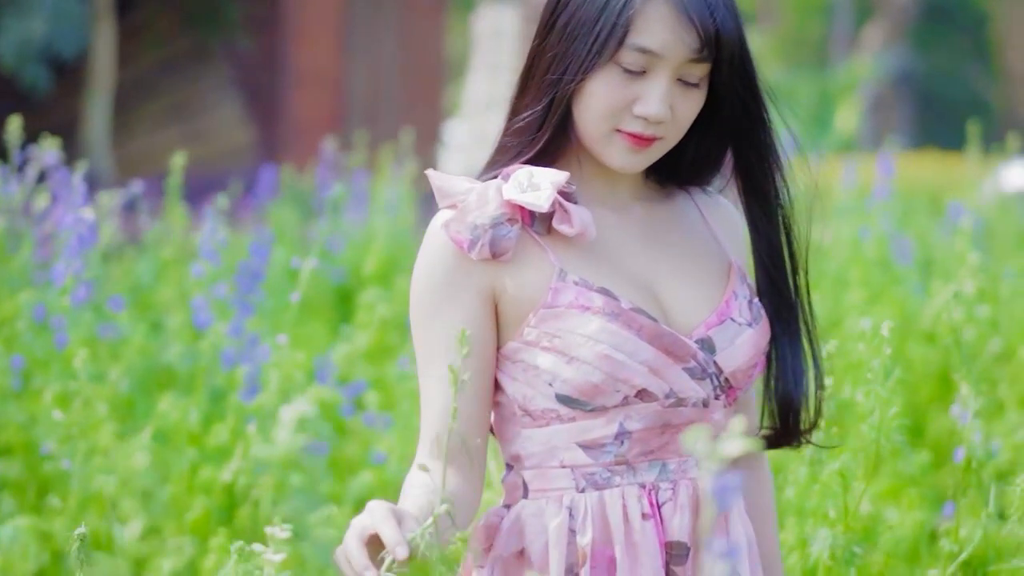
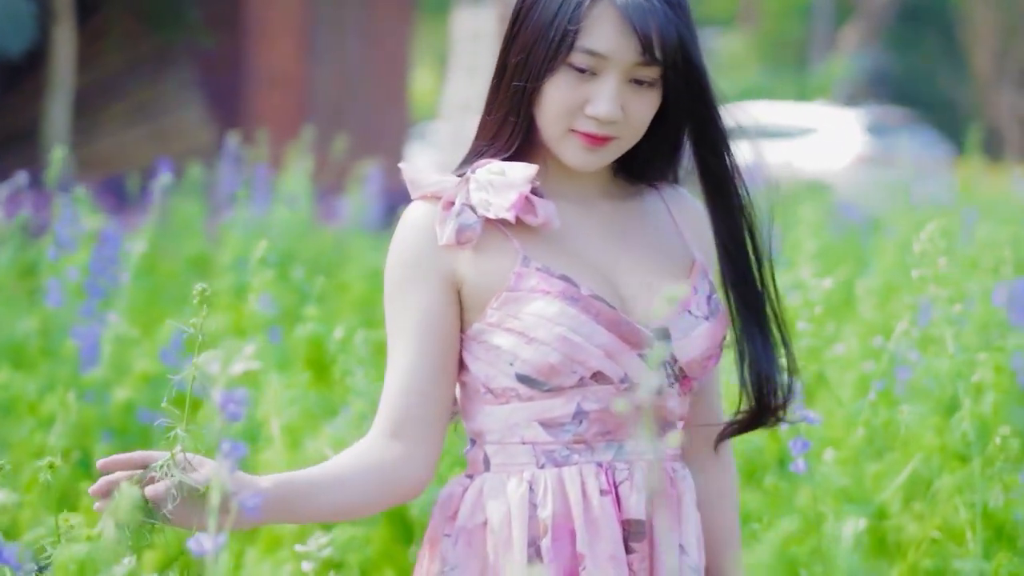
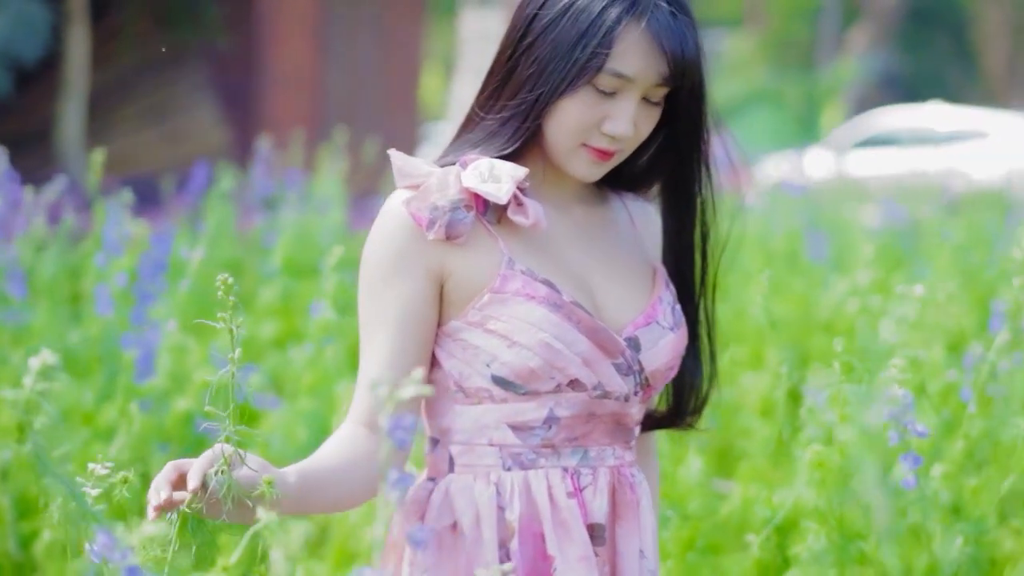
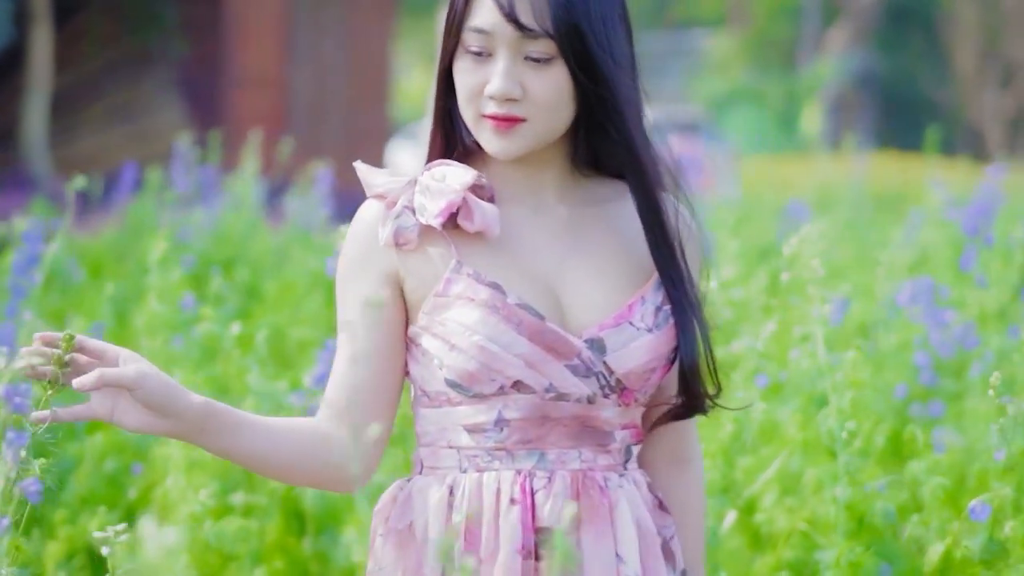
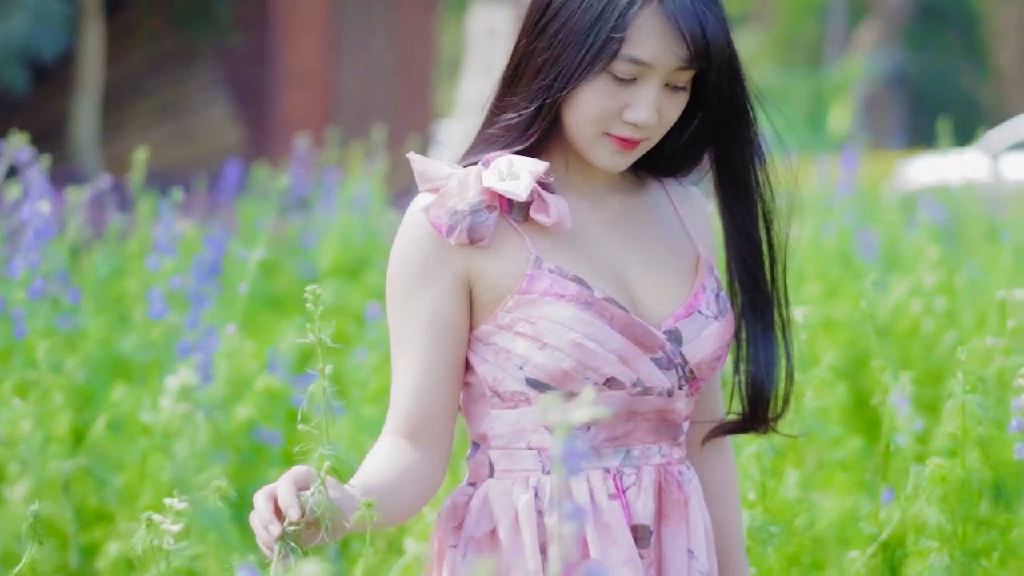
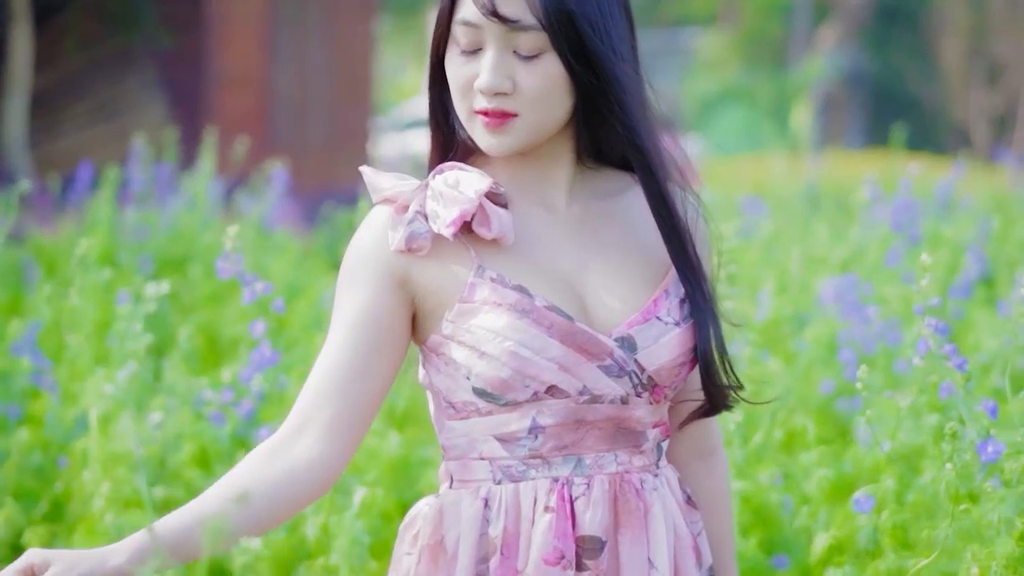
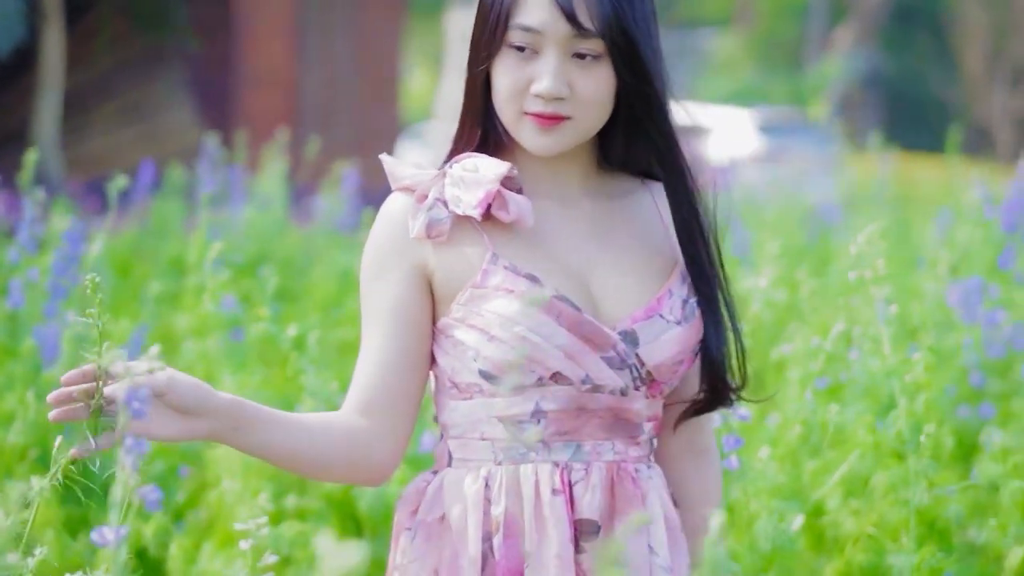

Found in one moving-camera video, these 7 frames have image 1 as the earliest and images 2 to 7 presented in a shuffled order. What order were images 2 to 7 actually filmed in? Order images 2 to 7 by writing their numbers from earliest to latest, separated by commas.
5, 3, 2, 7, 4, 6
